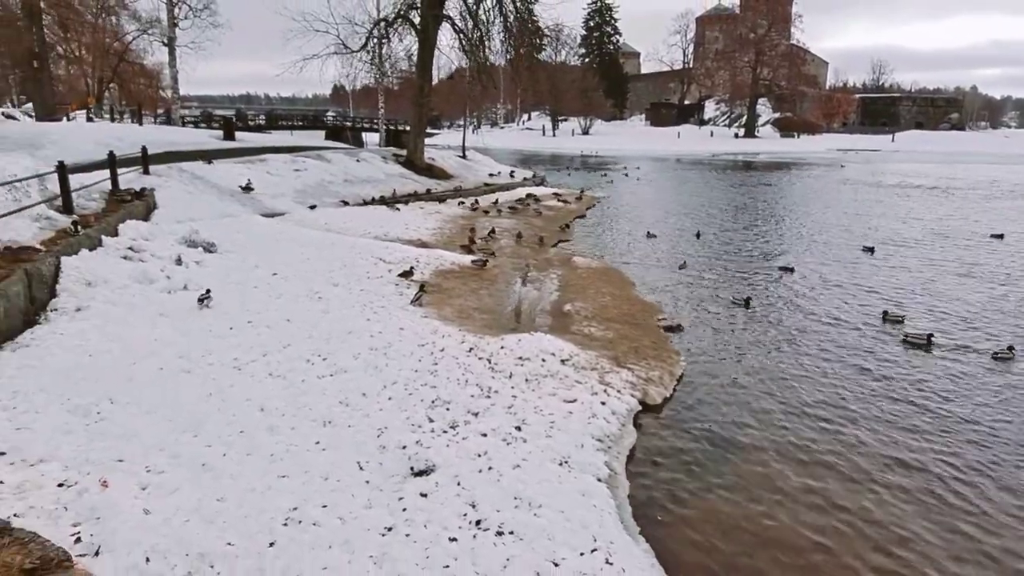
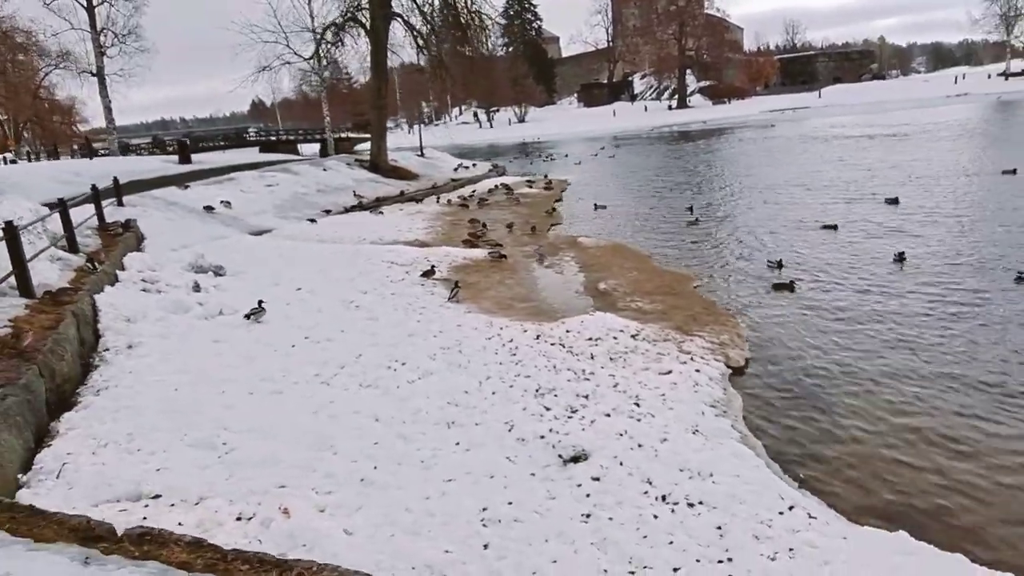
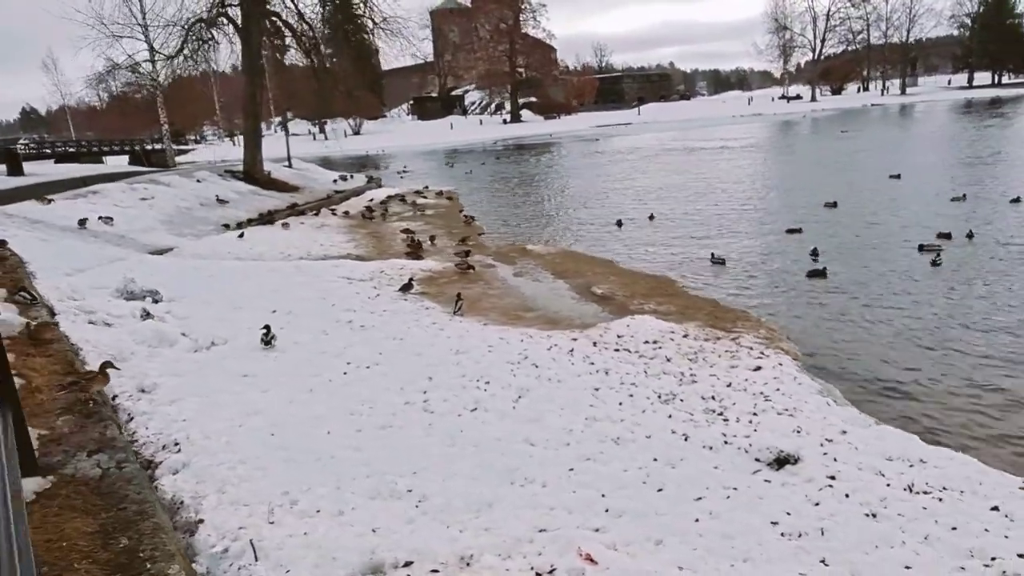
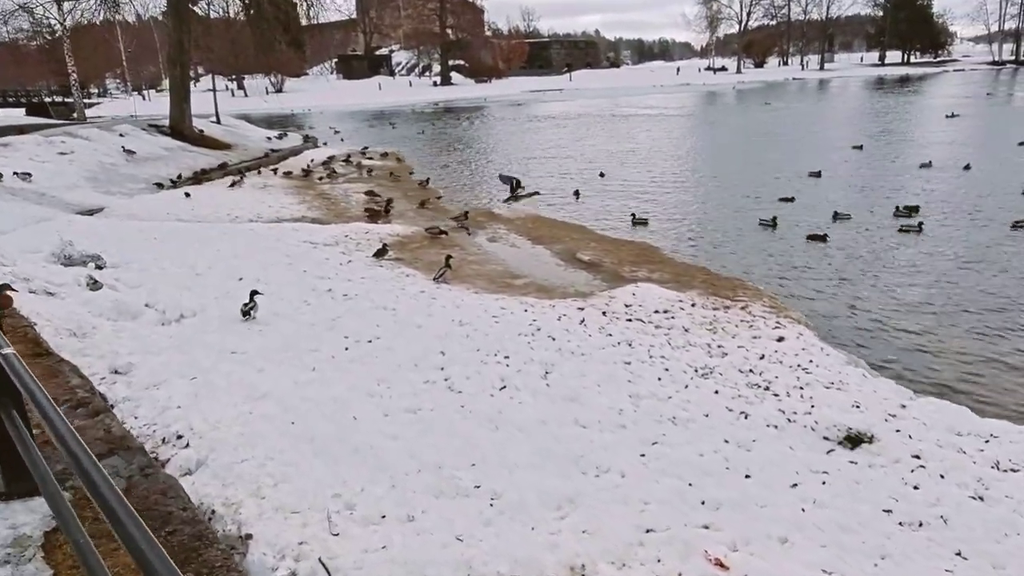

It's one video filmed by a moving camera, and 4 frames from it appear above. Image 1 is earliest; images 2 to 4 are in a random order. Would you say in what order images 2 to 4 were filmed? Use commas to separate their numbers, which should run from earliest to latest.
2, 3, 4
